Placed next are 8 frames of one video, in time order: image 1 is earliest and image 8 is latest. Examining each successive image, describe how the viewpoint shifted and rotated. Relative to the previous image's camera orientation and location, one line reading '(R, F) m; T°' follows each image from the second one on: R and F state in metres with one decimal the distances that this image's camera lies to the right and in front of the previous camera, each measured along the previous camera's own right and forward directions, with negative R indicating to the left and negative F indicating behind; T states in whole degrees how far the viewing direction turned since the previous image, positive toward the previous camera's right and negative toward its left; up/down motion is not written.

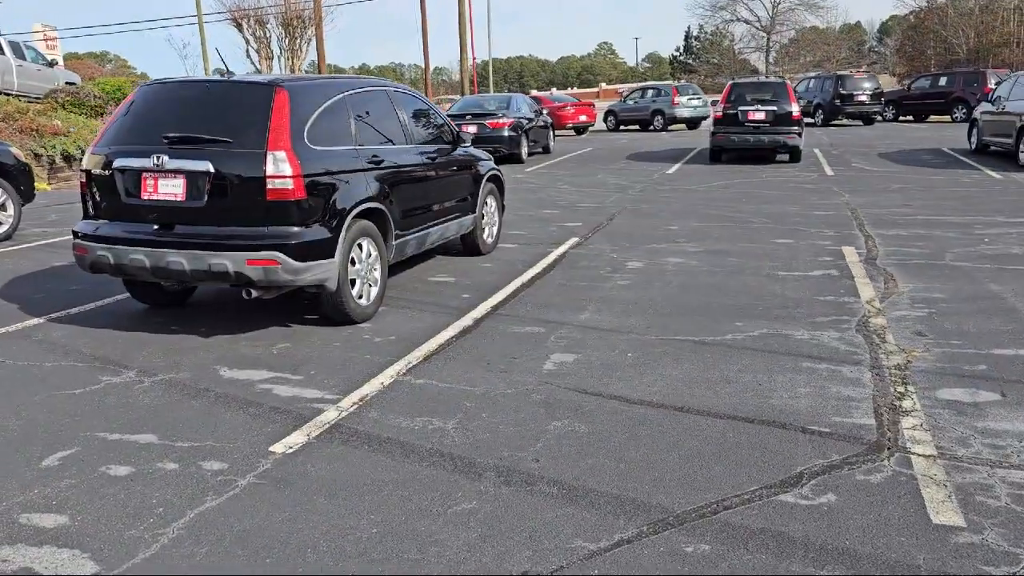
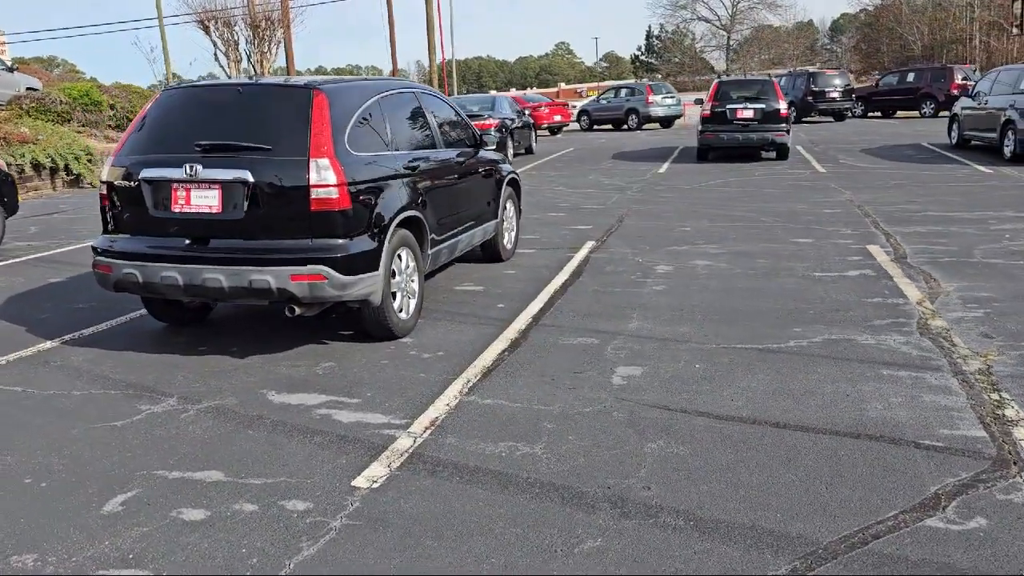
(-0.6, +0.3) m; +3°
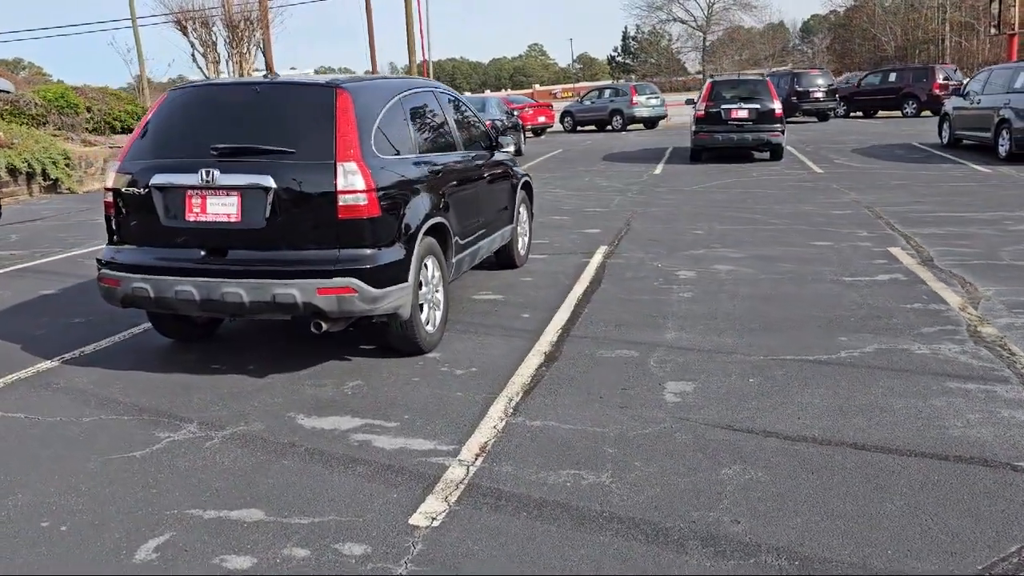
(-0.4, +0.4) m; +2°
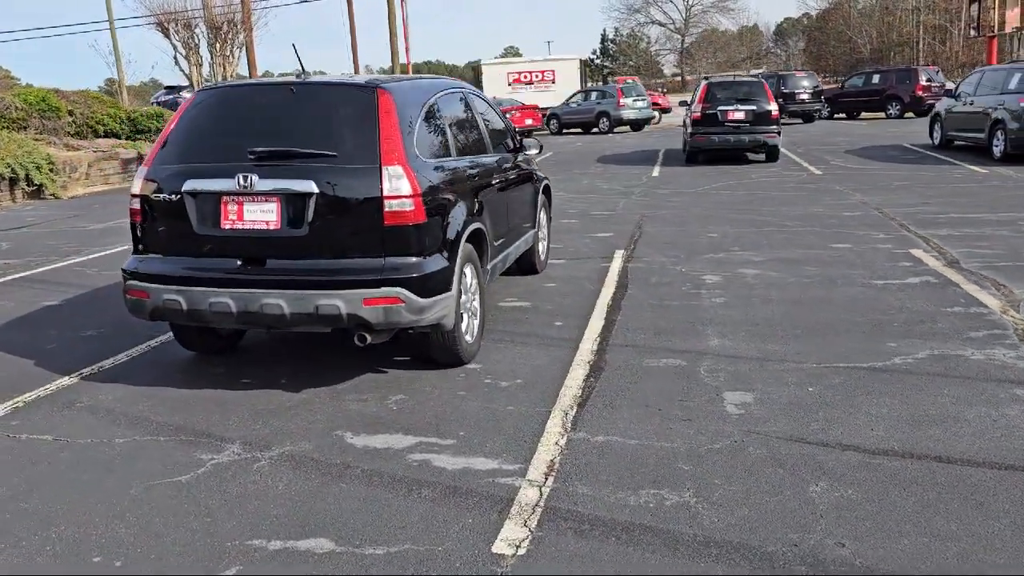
(-0.4, +0.2) m; +2°
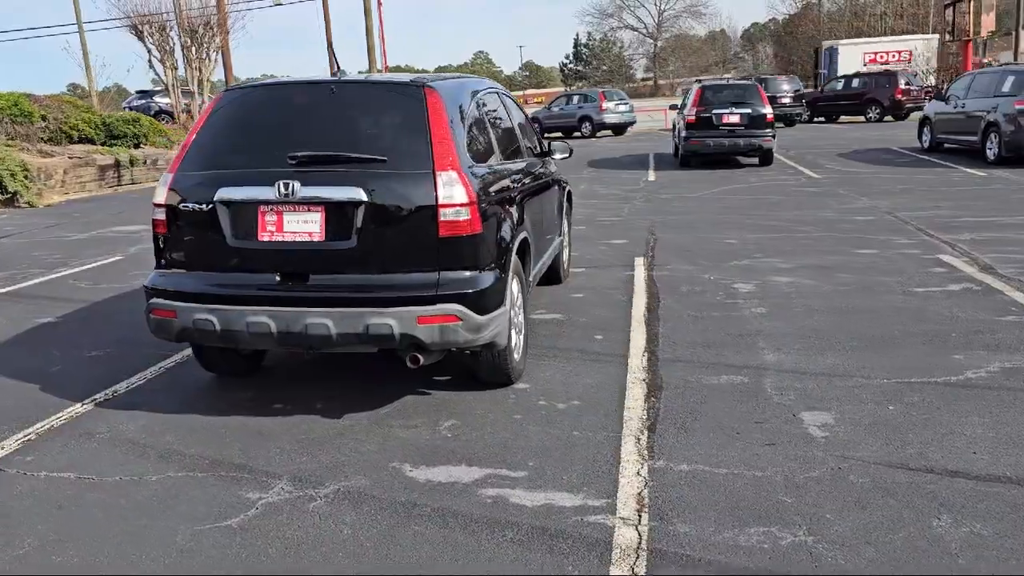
(-0.5, +0.4) m; +2°
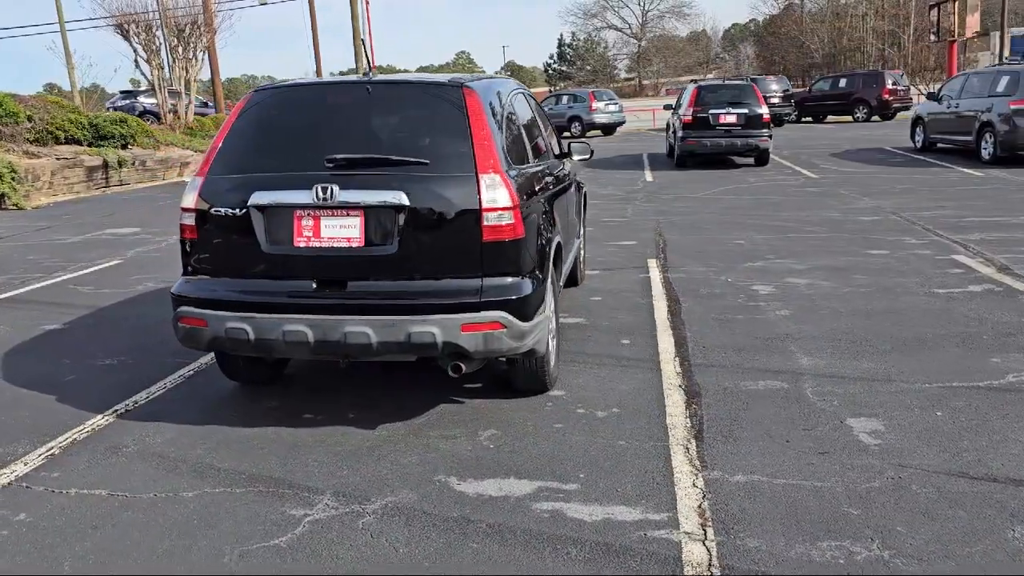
(-0.3, +0.1) m; +1°
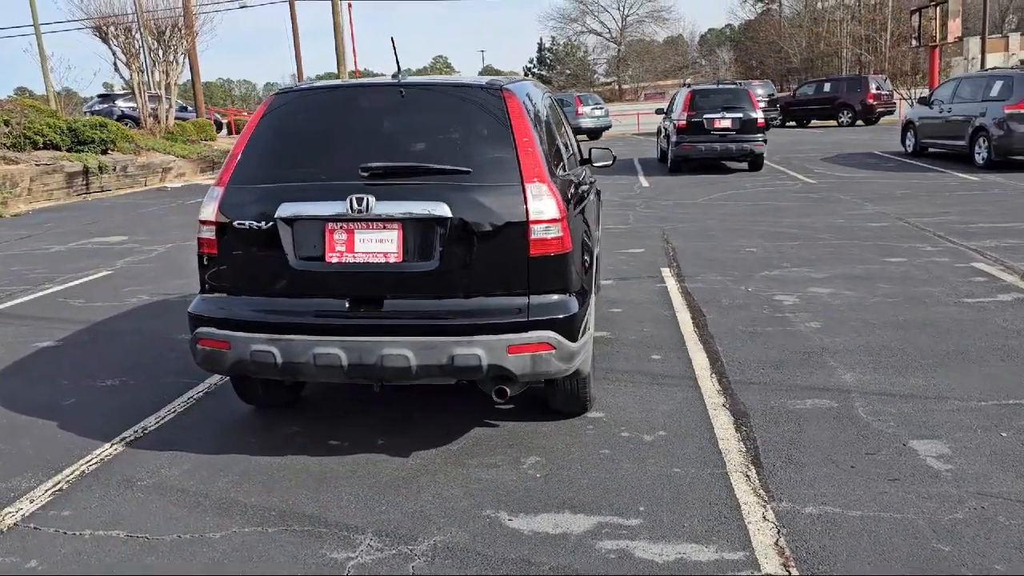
(-0.3, +0.3) m; +2°
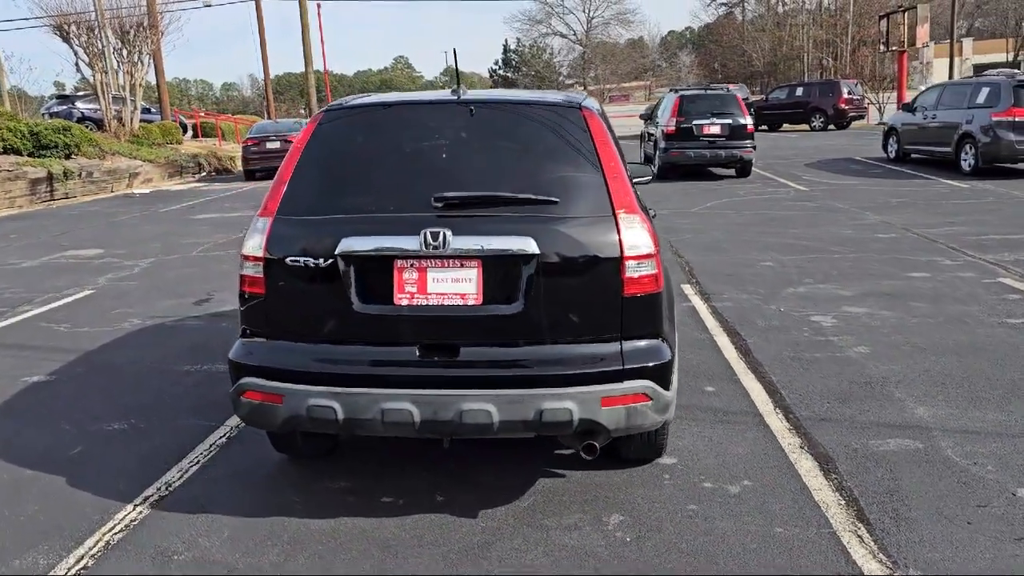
(-0.5, +0.4) m; +3°
